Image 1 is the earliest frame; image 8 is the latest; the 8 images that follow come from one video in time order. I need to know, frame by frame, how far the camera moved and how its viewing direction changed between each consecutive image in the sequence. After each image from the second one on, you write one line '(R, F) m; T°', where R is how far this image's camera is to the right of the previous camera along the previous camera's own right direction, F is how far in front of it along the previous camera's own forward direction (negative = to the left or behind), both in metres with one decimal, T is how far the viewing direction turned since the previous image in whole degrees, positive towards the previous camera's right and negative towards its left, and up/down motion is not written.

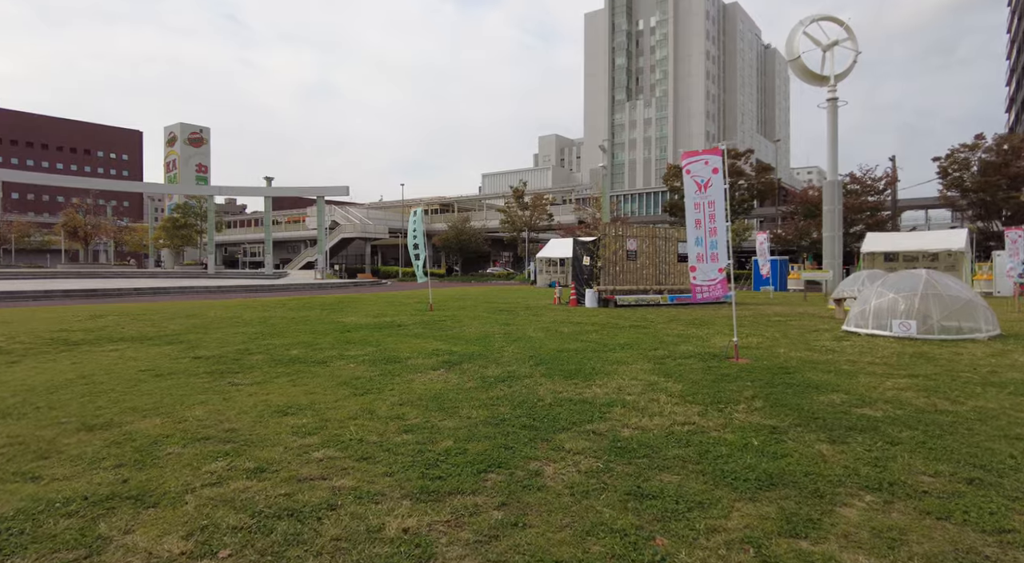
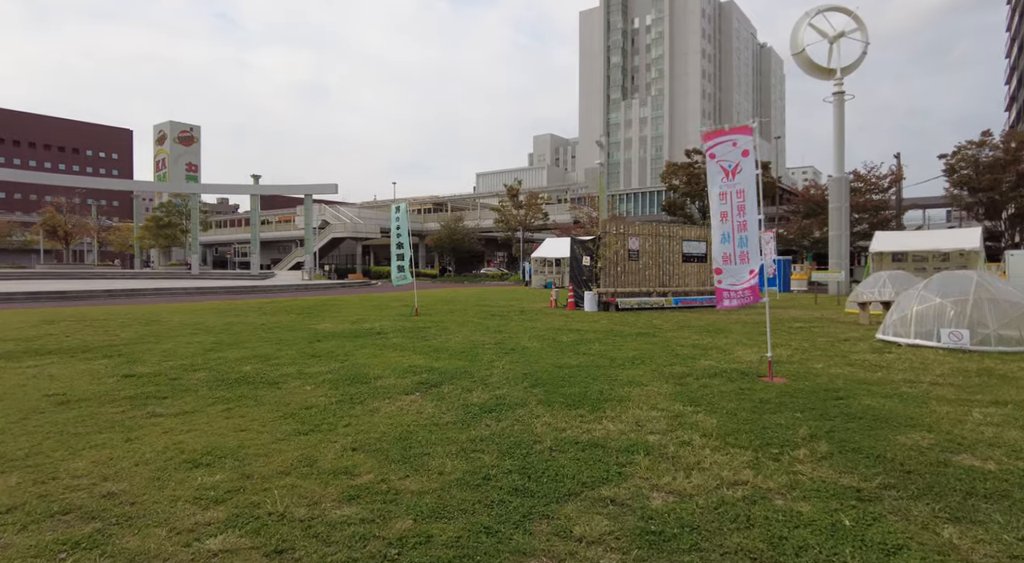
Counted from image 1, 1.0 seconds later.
(0.0, +1.3) m; 0°
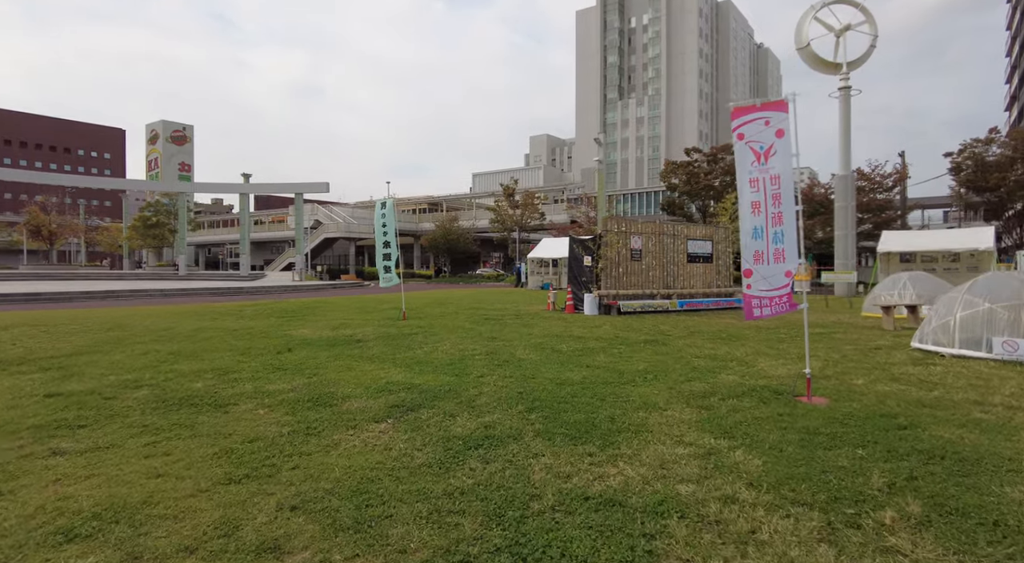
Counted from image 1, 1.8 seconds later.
(0.0, +1.0) m; 0°
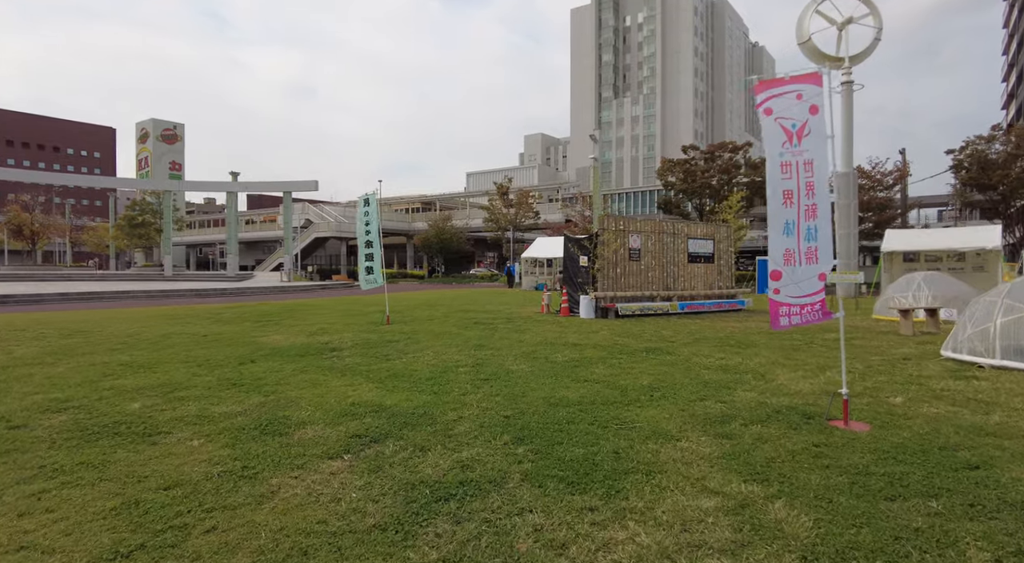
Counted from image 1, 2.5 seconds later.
(+0.1, +0.9) m; 0°
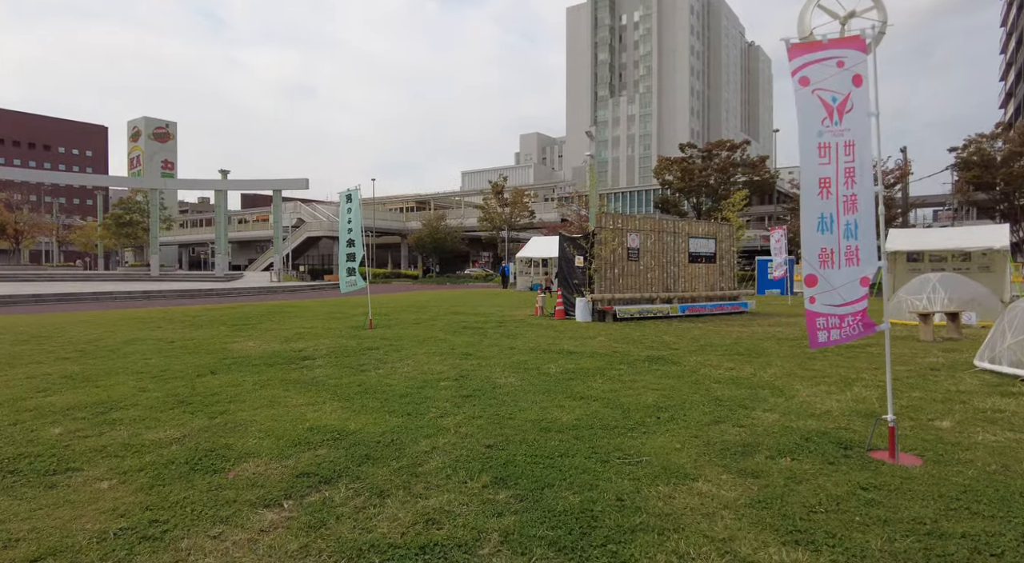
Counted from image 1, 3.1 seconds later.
(+0.1, +0.8) m; 0°
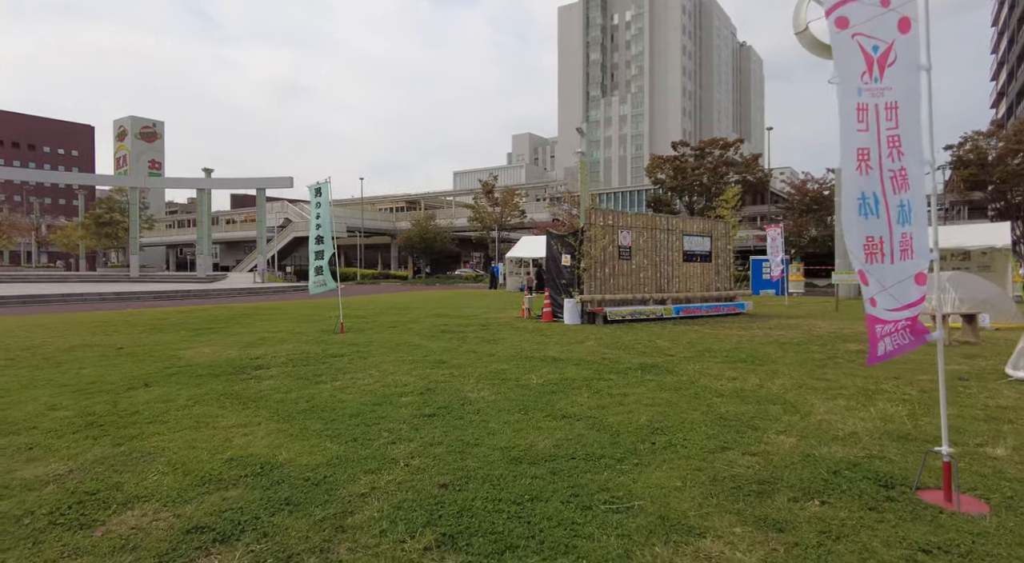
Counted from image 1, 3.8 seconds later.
(+0.2, +0.8) m; +1°
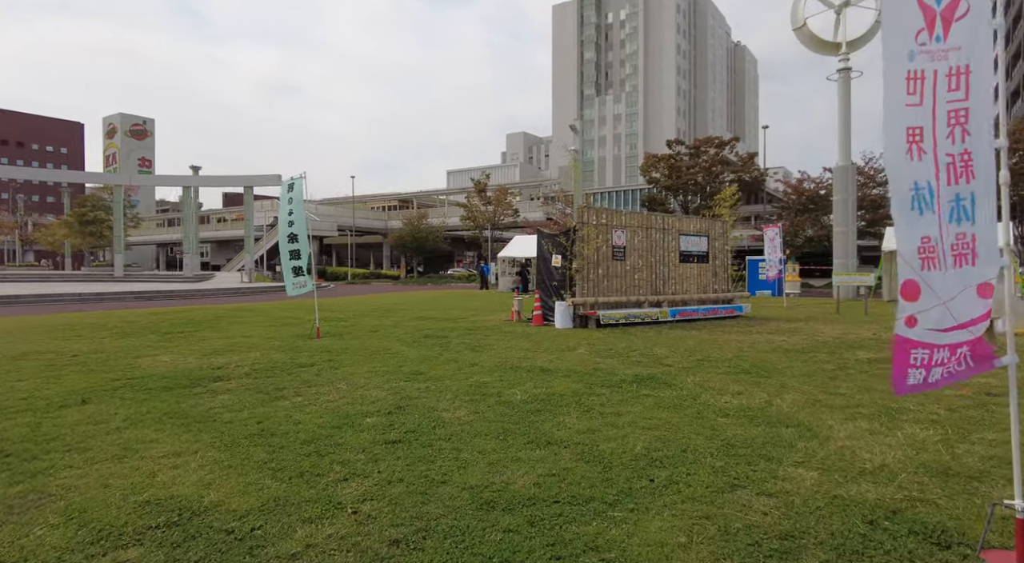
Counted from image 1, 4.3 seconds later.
(+0.1, +0.6) m; +1°
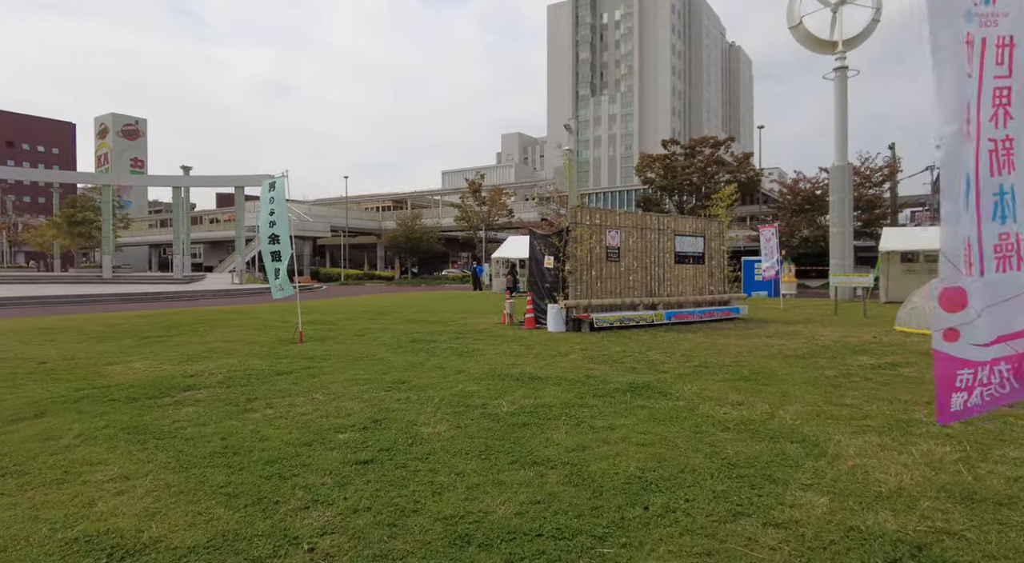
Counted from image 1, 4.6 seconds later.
(+0.1, +0.3) m; 0°
